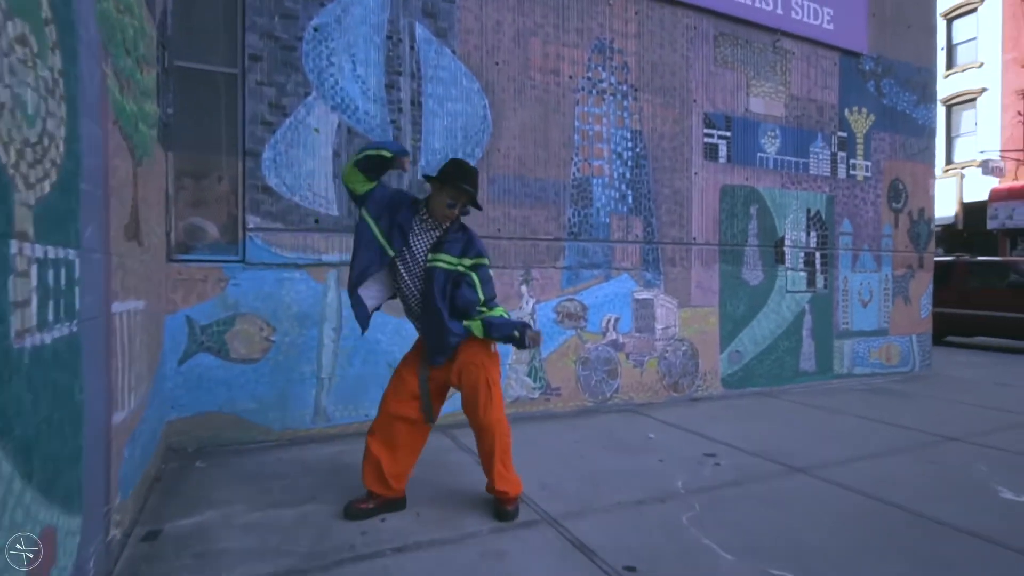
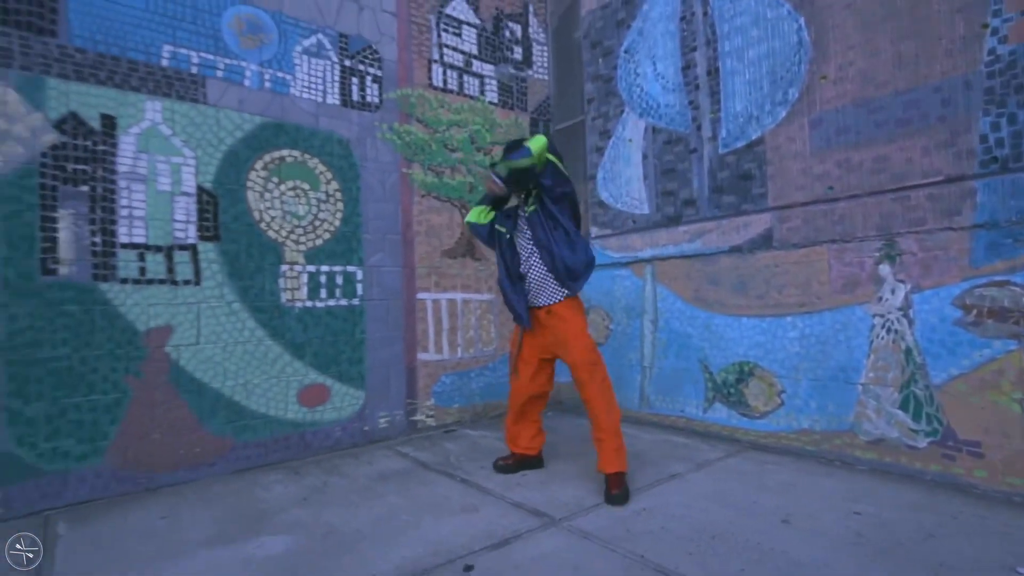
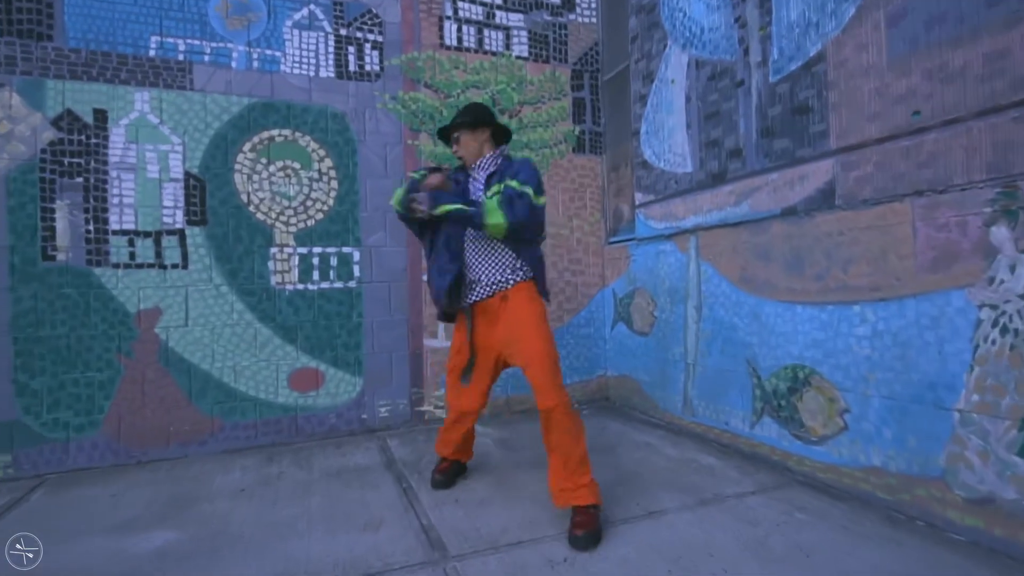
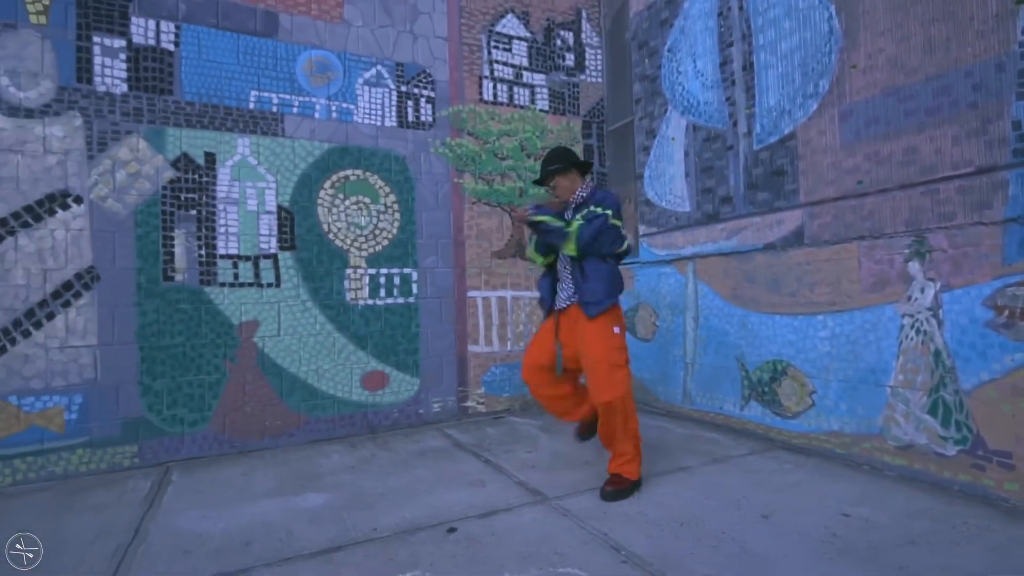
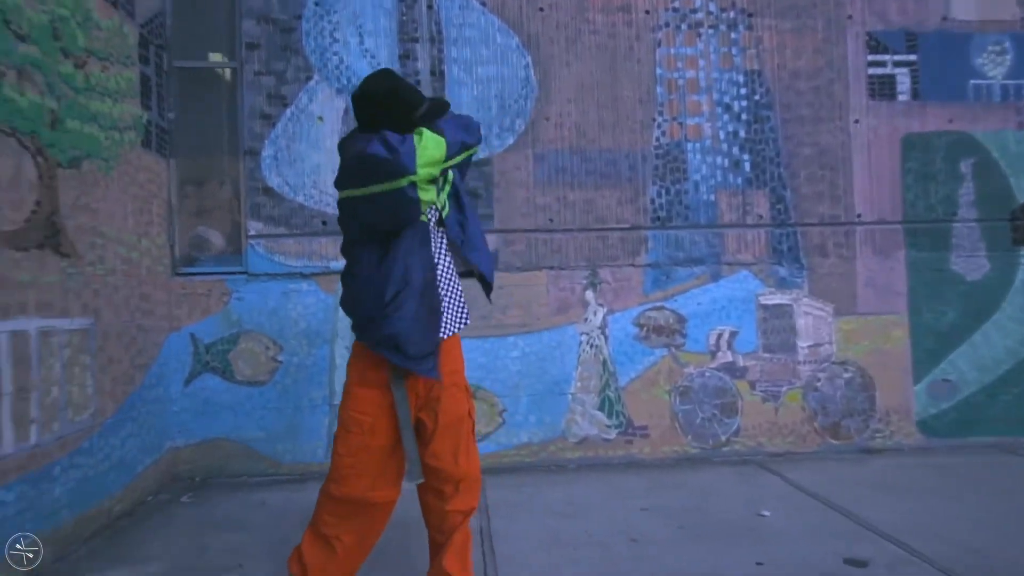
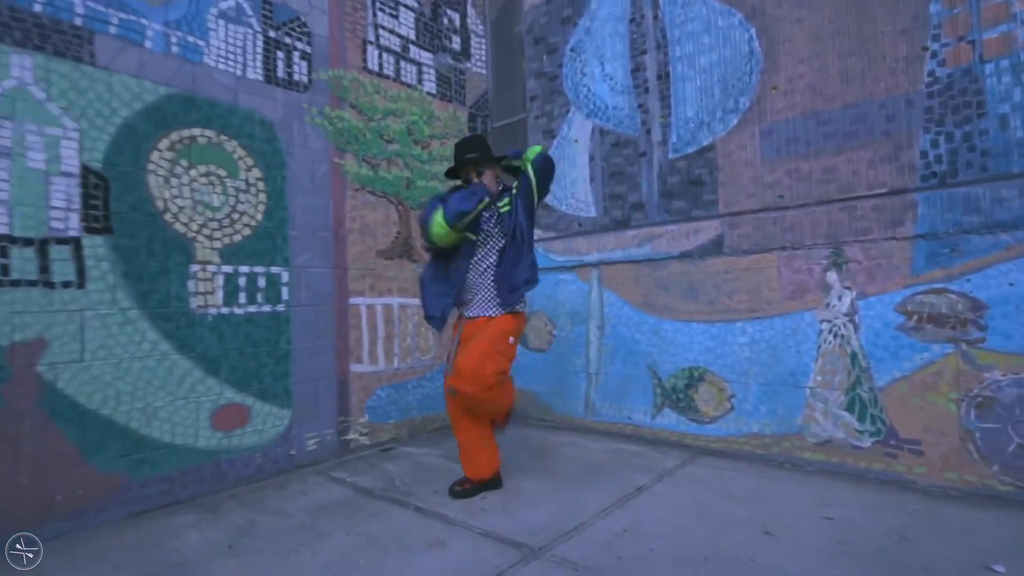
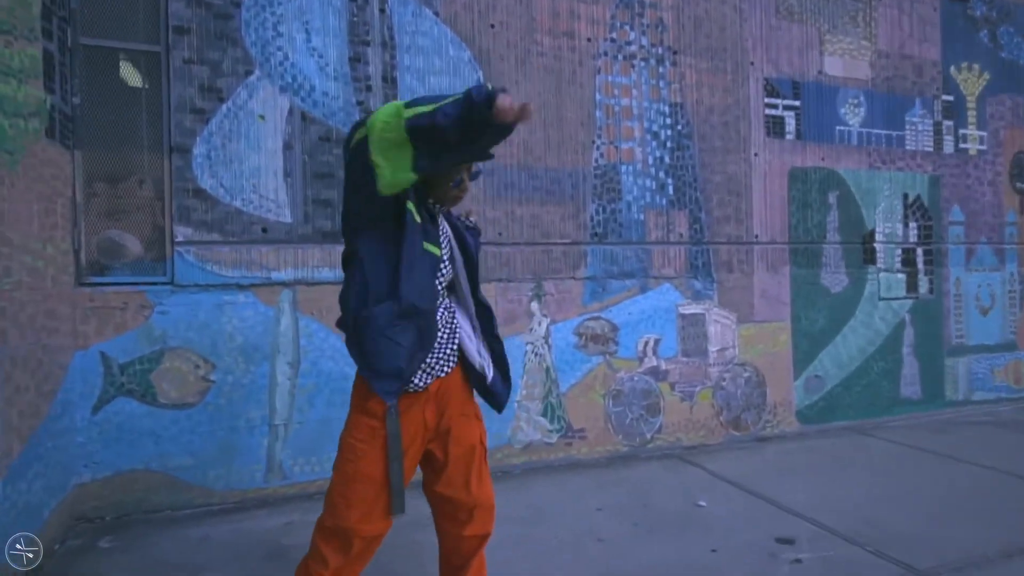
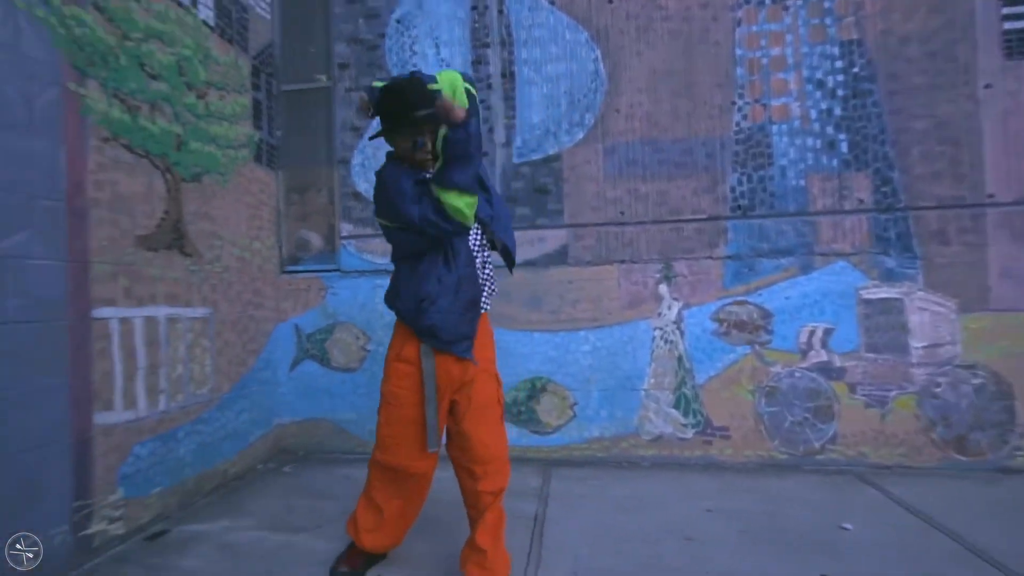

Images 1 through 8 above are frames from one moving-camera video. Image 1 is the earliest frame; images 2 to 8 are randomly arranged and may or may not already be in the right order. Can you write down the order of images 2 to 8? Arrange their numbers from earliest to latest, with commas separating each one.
7, 5, 8, 6, 2, 4, 3
